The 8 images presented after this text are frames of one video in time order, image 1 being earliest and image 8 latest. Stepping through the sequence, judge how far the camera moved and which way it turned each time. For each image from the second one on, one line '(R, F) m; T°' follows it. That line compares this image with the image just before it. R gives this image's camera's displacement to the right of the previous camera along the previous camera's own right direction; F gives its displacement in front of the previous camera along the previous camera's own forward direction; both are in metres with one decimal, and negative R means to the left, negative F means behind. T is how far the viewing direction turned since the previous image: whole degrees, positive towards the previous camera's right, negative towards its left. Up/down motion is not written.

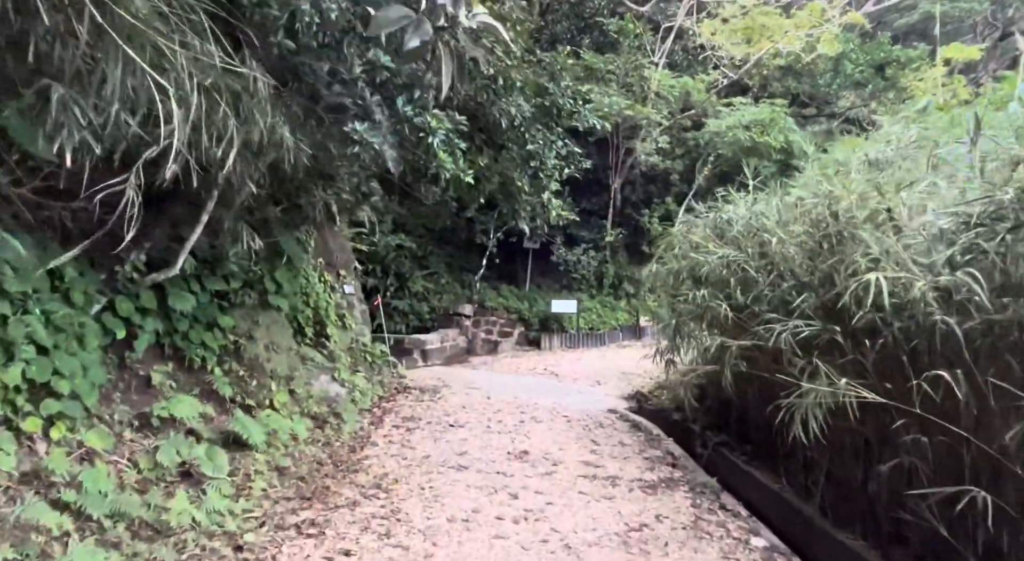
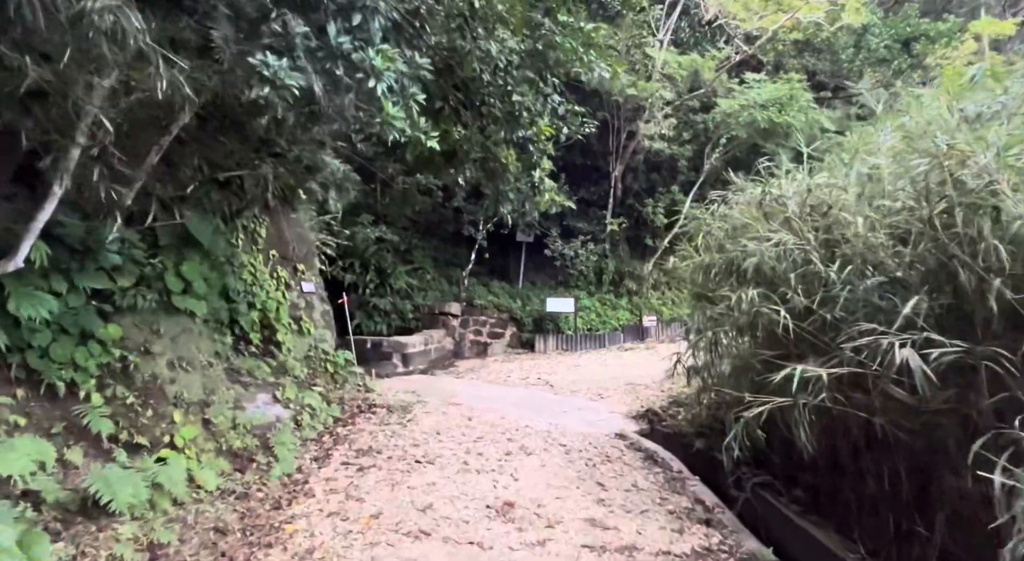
(+0.1, +1.1) m; 0°
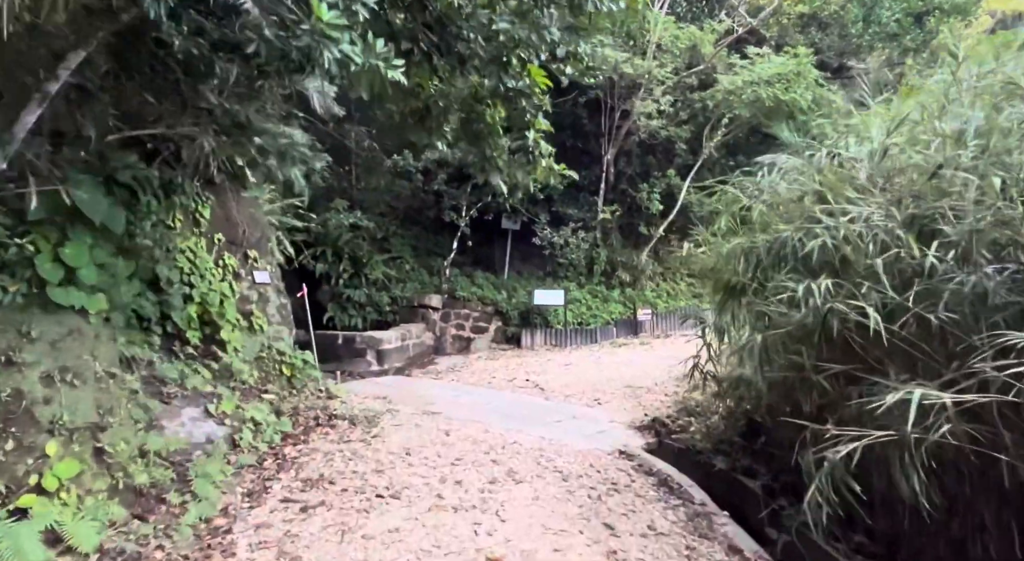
(0.0, +0.8) m; +1°
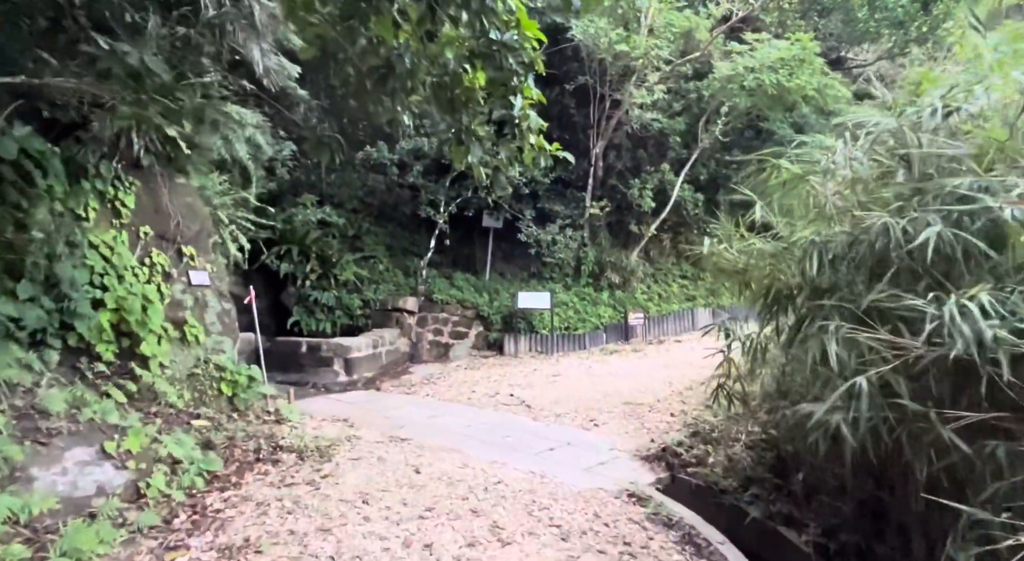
(0.0, +0.8) m; +2°
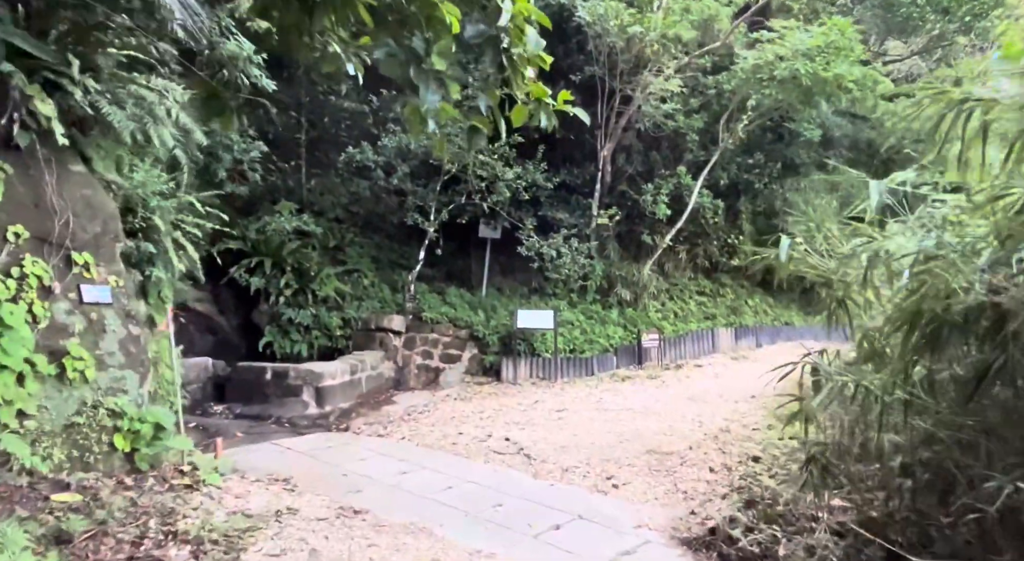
(0.0, +1.1) m; 0°
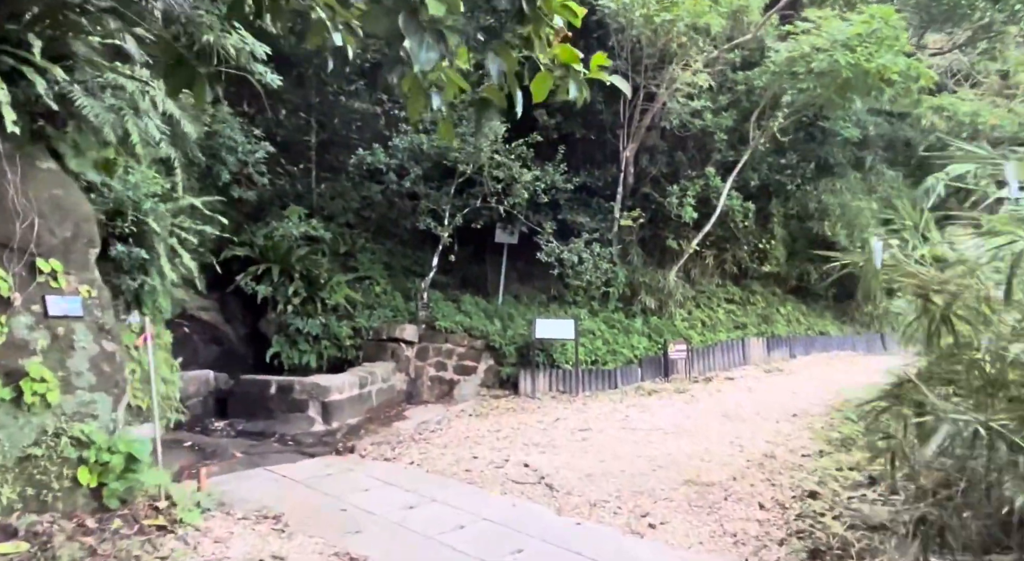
(0.0, +0.4) m; -1°
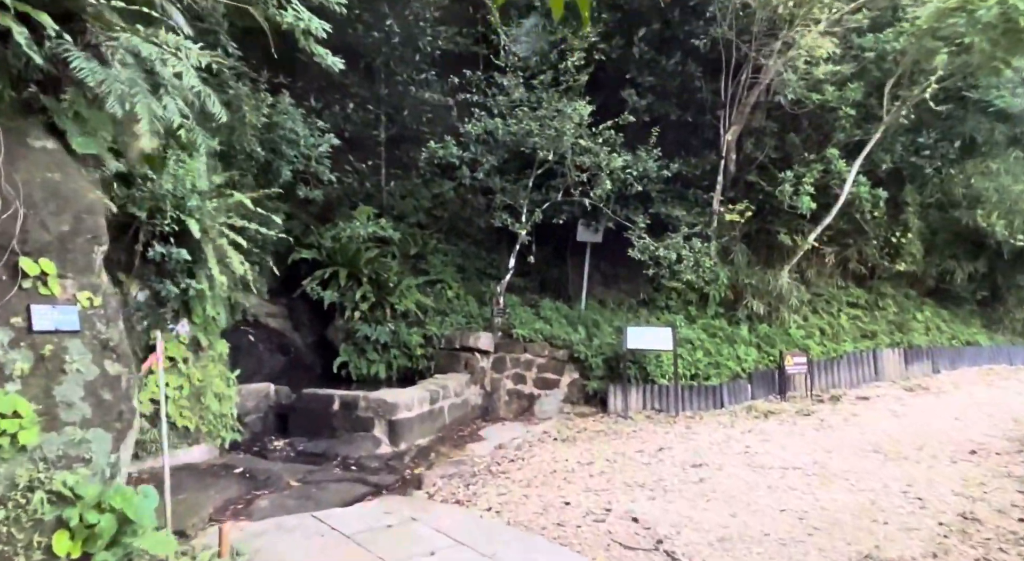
(-0.1, +0.9) m; -6°
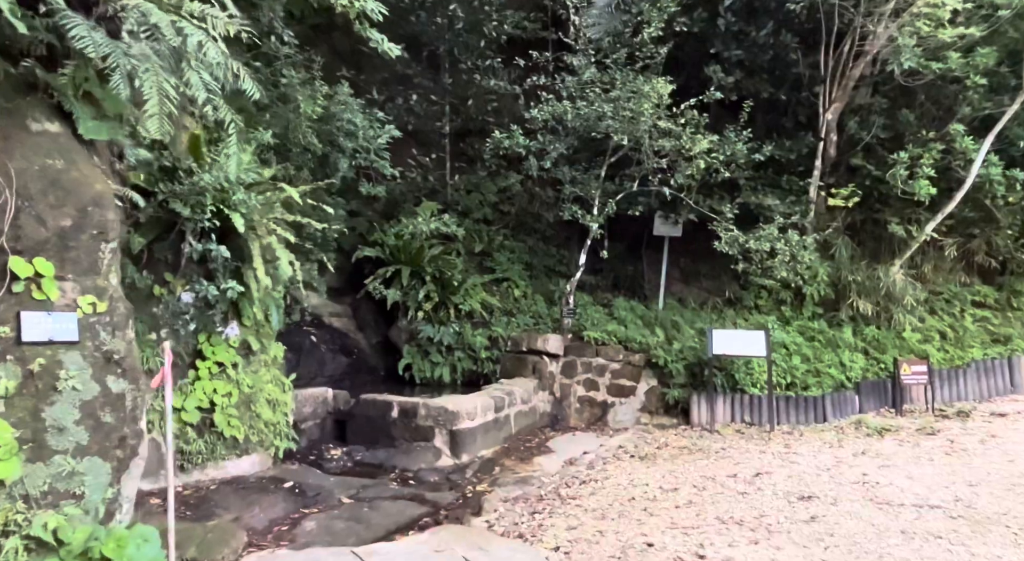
(0.0, +0.5) m; -6°
